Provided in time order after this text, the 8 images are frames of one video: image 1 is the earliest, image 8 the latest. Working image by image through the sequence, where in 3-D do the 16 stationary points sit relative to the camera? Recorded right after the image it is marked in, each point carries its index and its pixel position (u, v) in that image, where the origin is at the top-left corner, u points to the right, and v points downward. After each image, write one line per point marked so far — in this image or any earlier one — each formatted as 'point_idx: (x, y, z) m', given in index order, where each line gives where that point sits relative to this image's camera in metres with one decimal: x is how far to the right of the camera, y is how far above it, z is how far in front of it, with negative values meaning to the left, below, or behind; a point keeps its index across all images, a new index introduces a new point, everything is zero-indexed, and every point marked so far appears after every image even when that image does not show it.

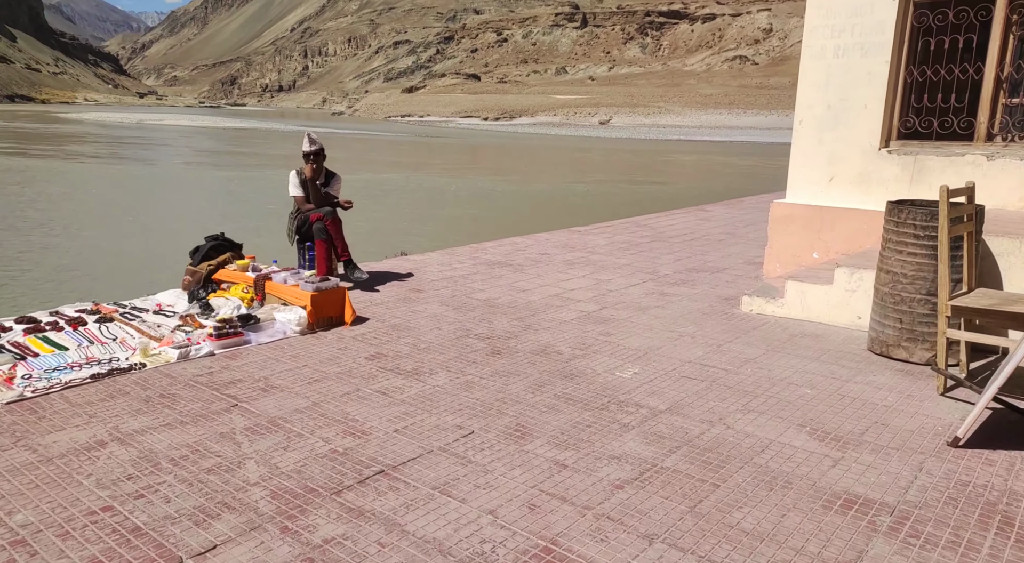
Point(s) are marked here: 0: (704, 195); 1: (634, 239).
0: (+4.0, +1.7, +16.4) m
1: (+1.0, +0.3, +6.4) m
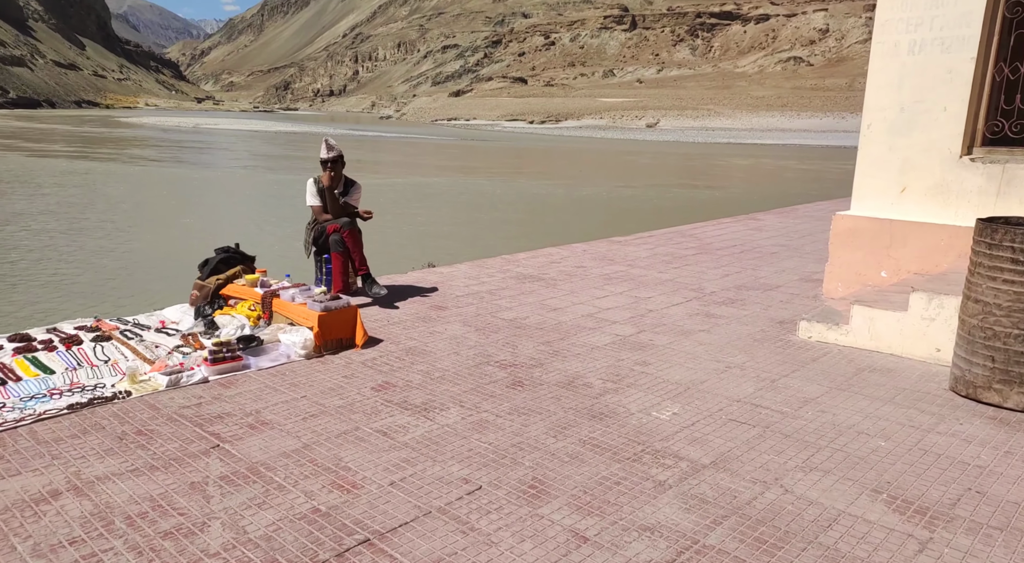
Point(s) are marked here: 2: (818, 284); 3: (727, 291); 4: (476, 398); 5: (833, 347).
0: (+4.8, +1.6, +15.8) m
1: (+1.3, +0.2, +6.0) m
2: (+1.8, 0.0, +4.7) m
3: (+1.2, -0.1, +4.5) m
4: (-0.1, -0.4, +2.7) m
5: (+1.4, -0.3, +3.4) m
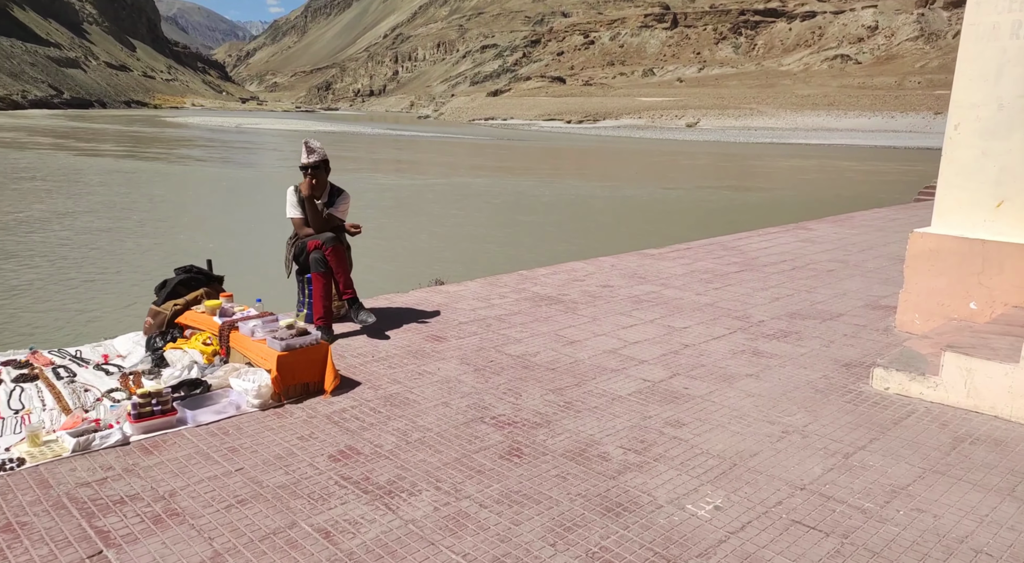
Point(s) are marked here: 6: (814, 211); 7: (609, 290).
0: (+5.5, +1.4, +15.0) m
1: (+1.4, +0.1, +5.3) m
2: (+1.9, -0.2, +4.0) m
3: (+1.3, -0.2, +3.8) m
4: (-0.1, -0.5, +2.1) m
5: (+1.4, -0.4, +2.7) m
6: (+5.2, +1.1, +13.7) m
7: (+0.6, -0.1, +4.6) m
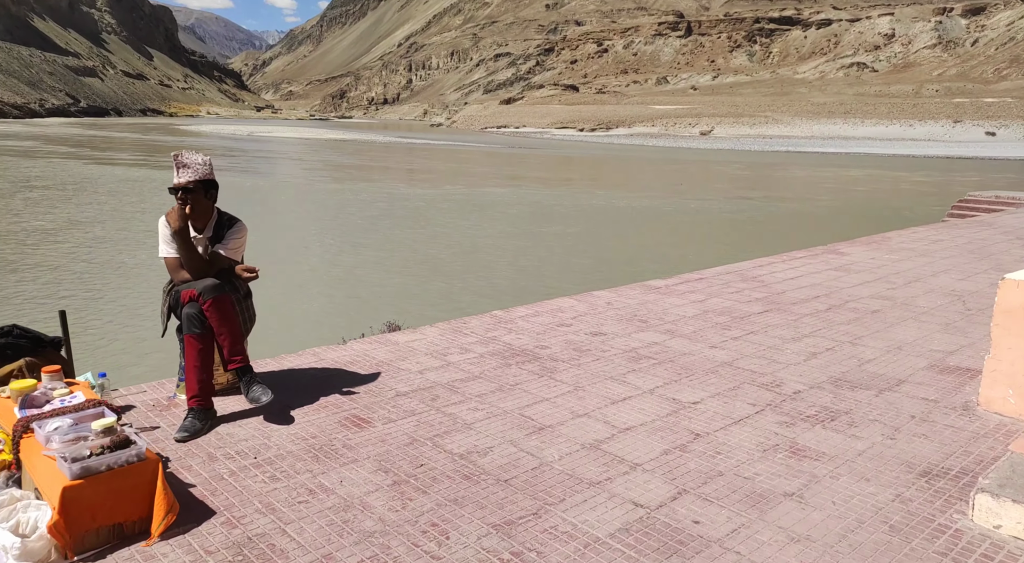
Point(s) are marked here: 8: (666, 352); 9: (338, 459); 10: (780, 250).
0: (+5.5, +1.1, +14.0) m
1: (+1.3, -0.1, +4.4) m
2: (+1.7, -0.4, +3.0) m
3: (+1.1, -0.4, +2.9) m
4: (-0.3, -0.7, +1.2) m
5: (+1.2, -0.6, +1.8) m
6: (+5.2, +0.8, +12.8) m
7: (+0.4, -0.3, +3.6) m
8: (+0.7, -0.3, +3.5) m
9: (-0.5, -0.5, +2.2) m
10: (+3.8, +0.2, +12.1) m
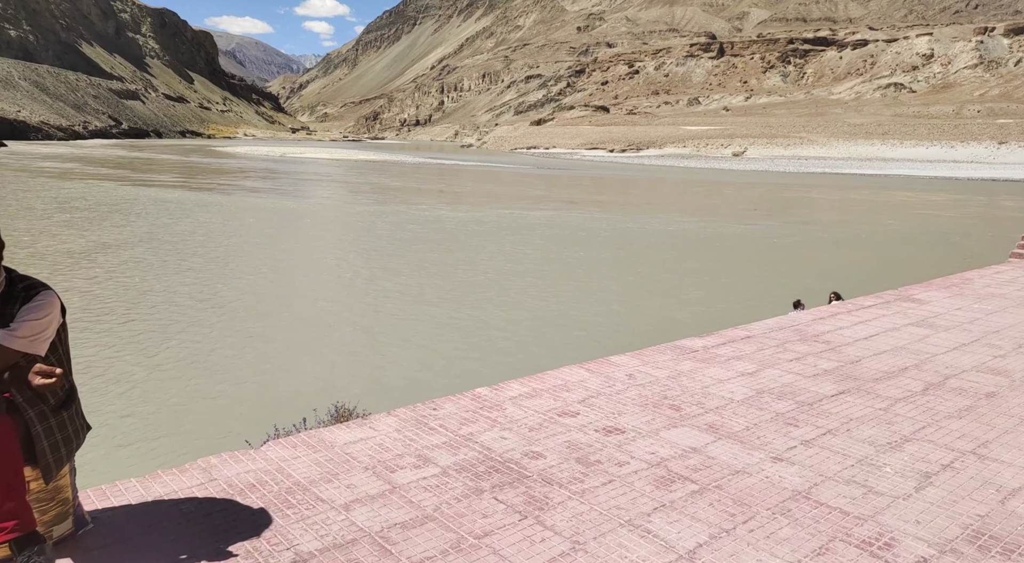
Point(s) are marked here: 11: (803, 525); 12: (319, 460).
0: (+5.8, +0.5, +12.8) m
1: (+1.2, -0.4, +3.3) m
2: (+1.6, -0.6, +1.9) m
3: (+1.0, -0.7, +1.8) m
4: (-0.5, -0.9, +0.2) m
5: (+1.1, -0.8, +0.7) m
6: (+5.5, +0.3, +11.5) m
7: (+0.3, -0.5, +2.6) m
8: (+0.6, -0.6, +2.4) m
9: (-0.6, -0.7, +1.2) m
10: (+4.0, -0.3, +10.9) m
11: (+0.8, -0.6, +2.1) m
12: (-0.6, -0.5, +2.4) m
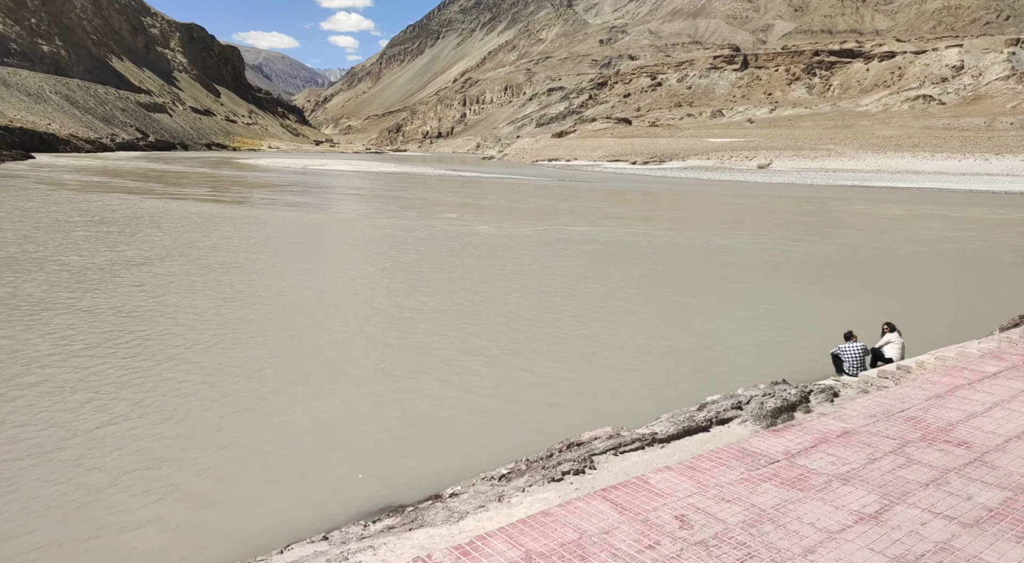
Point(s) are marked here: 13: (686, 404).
0: (+6.0, +0.1, +11.4) m
1: (+1.2, -0.7, +2.0) m
2: (+1.5, -0.9, +0.6) m
3: (+0.9, -0.9, +0.5) m
4: (-0.6, -1.1, -1.1) m
5: (+0.9, -1.1, -0.6) m
6: (+5.7, -0.1, +10.1) m
7: (+0.3, -0.8, +1.3) m
8: (+0.5, -0.8, +1.1) m
9: (-0.7, -1.0, 0.0) m
10: (+4.2, -0.7, +9.5) m
11: (+0.7, -0.9, +0.8) m
12: (-0.7, -0.8, +1.2) m
13: (+1.7, -1.2, +7.7) m
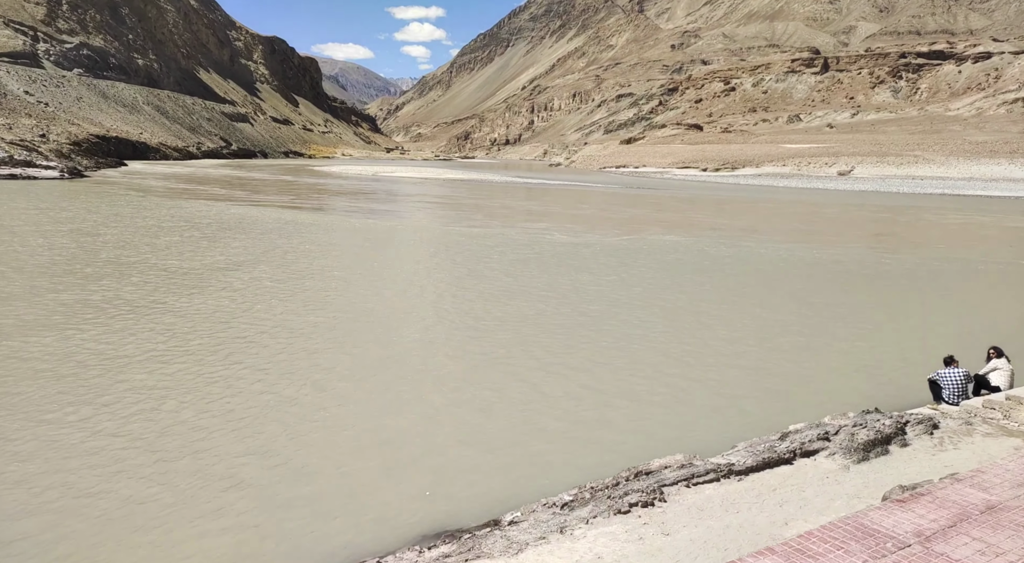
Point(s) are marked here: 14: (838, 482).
0: (+6.9, -0.2, +10.4) m
1: (+1.3, -0.8, +1.5) m
2: (+1.5, -1.0, 0.0) m
3: (+0.9, -1.0, 0.0) m
4: (-0.8, -1.2, -1.5) m
5: (+0.8, -1.1, -1.2) m
6: (+6.5, -0.4, +9.2) m
7: (+0.3, -0.9, +0.8) m
8: (+0.6, -0.9, +0.6) m
9: (-0.8, -1.0, -0.4) m
10: (+4.9, -0.9, +8.7) m
11: (+0.7, -0.9, +0.2) m
12: (-0.6, -0.9, +0.7) m
13: (+2.3, -1.3, +7.0) m
14: (+2.5, -1.5, +5.9) m
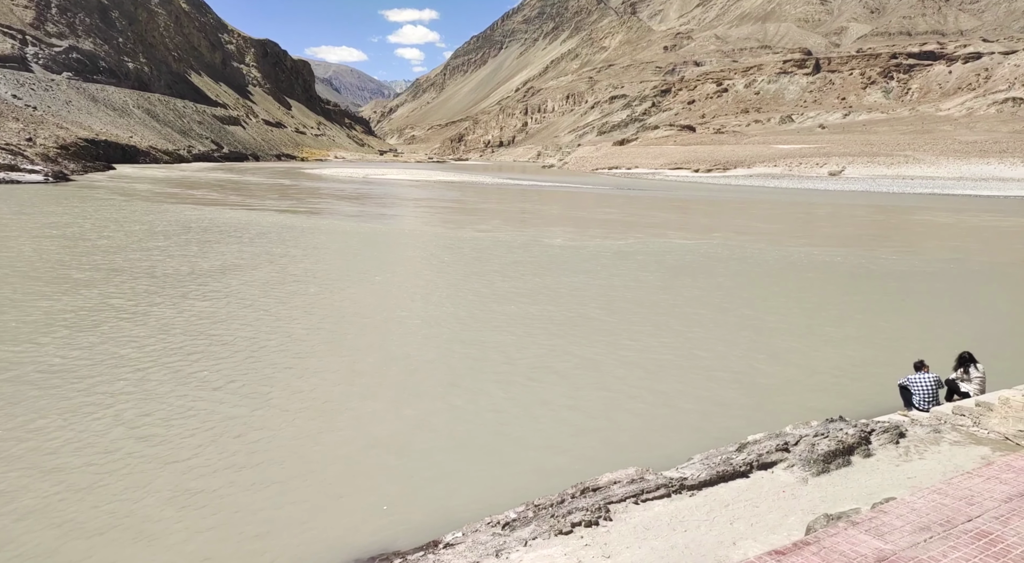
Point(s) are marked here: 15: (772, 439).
0: (+6.3, -0.2, +10.0) m
1: (+0.8, -0.8, +1.1) m
2: (+1.1, -1.0, -0.3) m
3: (+0.5, -1.0, -0.4) m
4: (-1.2, -1.2, -1.9) m
5: (+0.4, -1.2, -1.5) m
6: (+5.9, -0.4, +8.8) m
7: (-0.1, -0.9, +0.4) m
8: (+0.1, -0.9, +0.2) m
9: (-1.3, -1.1, -0.8) m
10: (+4.4, -0.9, +8.3) m
11: (+0.2, -1.0, -0.1) m
12: (-1.1, -0.9, +0.4) m
13: (+1.8, -1.4, +6.7) m
14: (+1.9, -1.5, +5.5) m
15: (+2.1, -1.3, +6.5) m
